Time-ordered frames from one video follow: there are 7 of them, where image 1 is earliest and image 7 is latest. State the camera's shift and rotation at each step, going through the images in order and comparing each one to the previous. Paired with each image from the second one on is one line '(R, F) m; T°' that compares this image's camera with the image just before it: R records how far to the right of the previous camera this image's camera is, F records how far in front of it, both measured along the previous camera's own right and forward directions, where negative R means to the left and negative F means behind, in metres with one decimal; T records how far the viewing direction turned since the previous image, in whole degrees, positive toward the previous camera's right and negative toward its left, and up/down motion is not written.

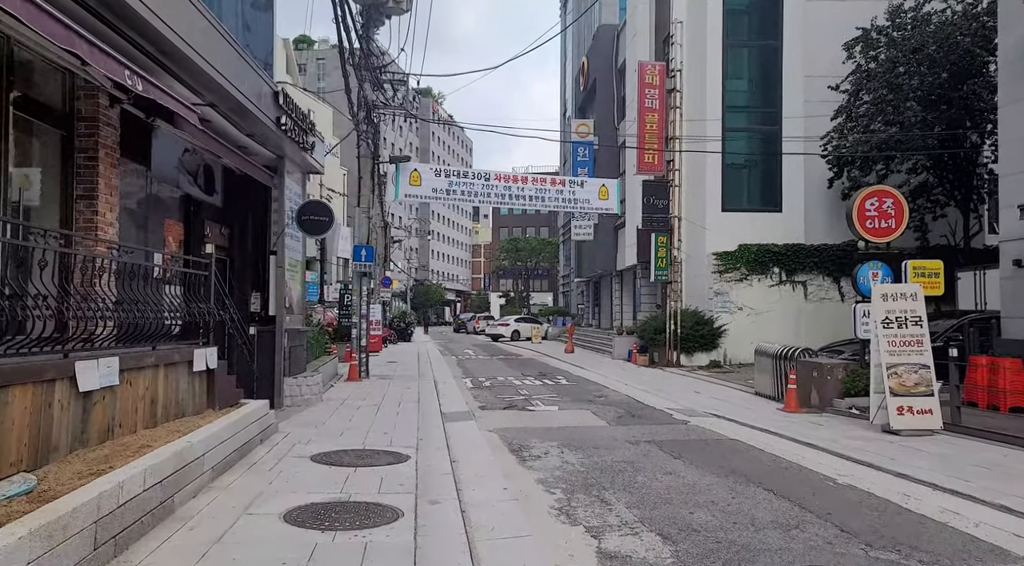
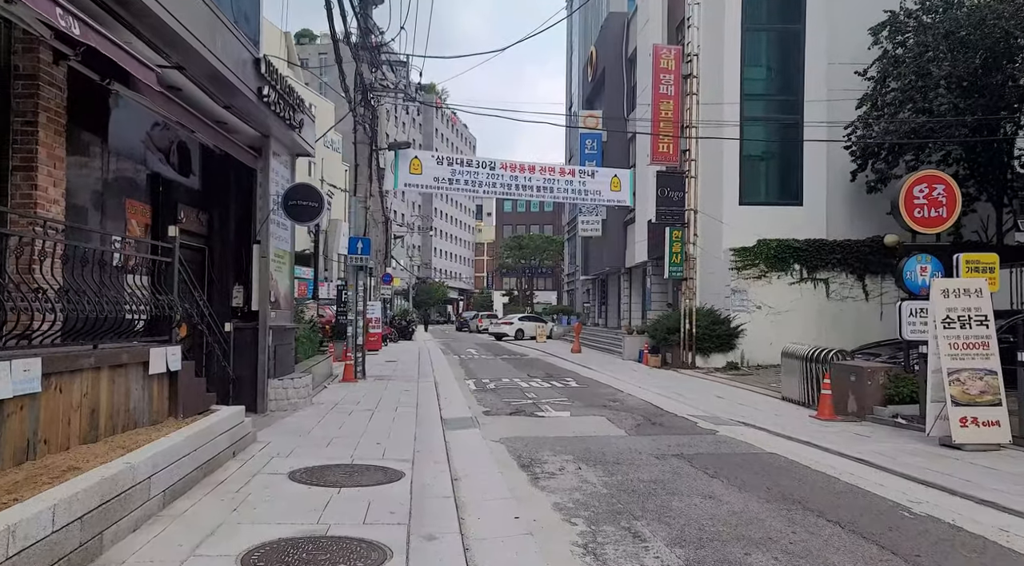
(-0.1, +1.1) m; 0°
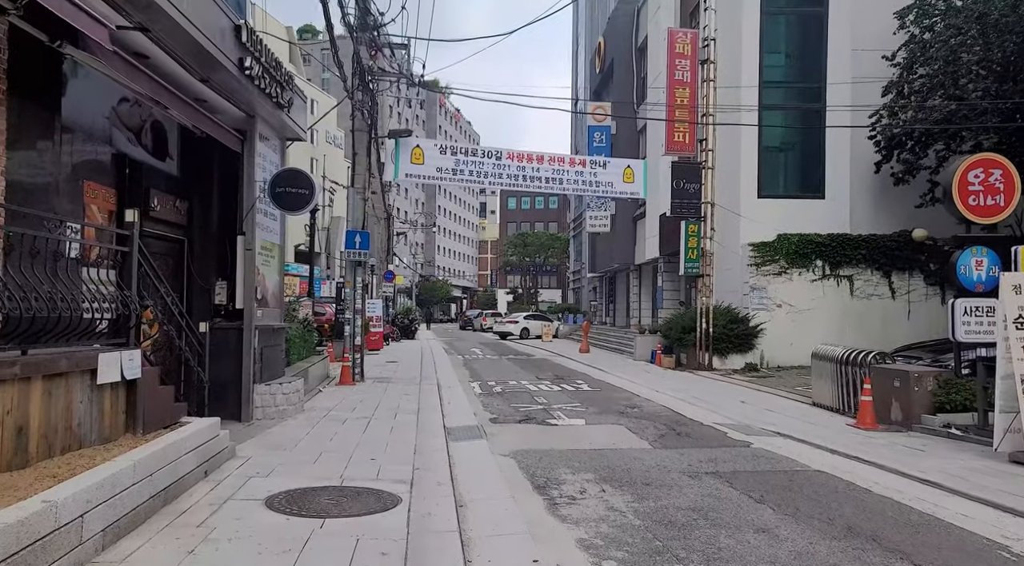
(-0.1, +1.0) m; 0°
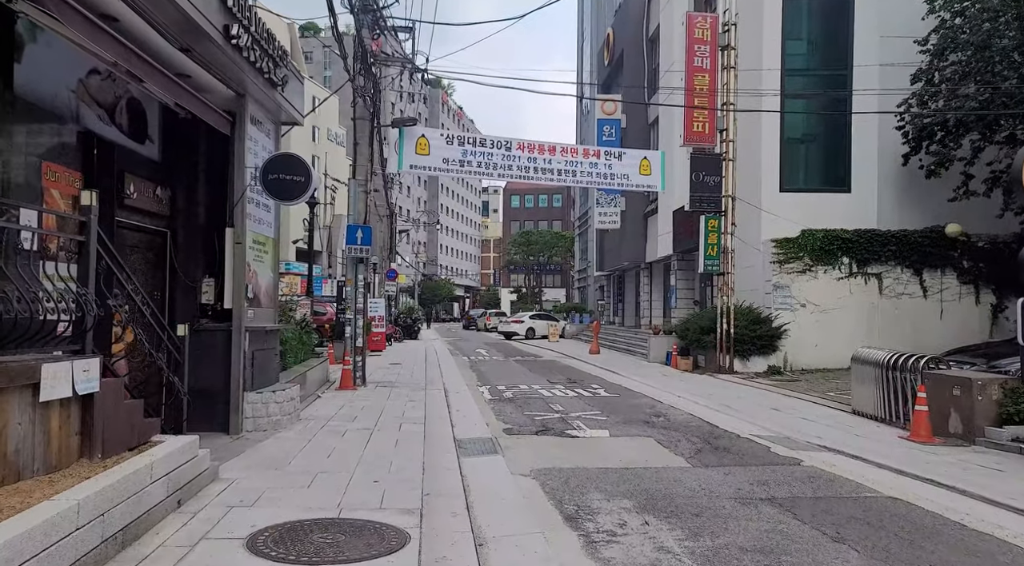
(-0.2, +1.0) m; 0°
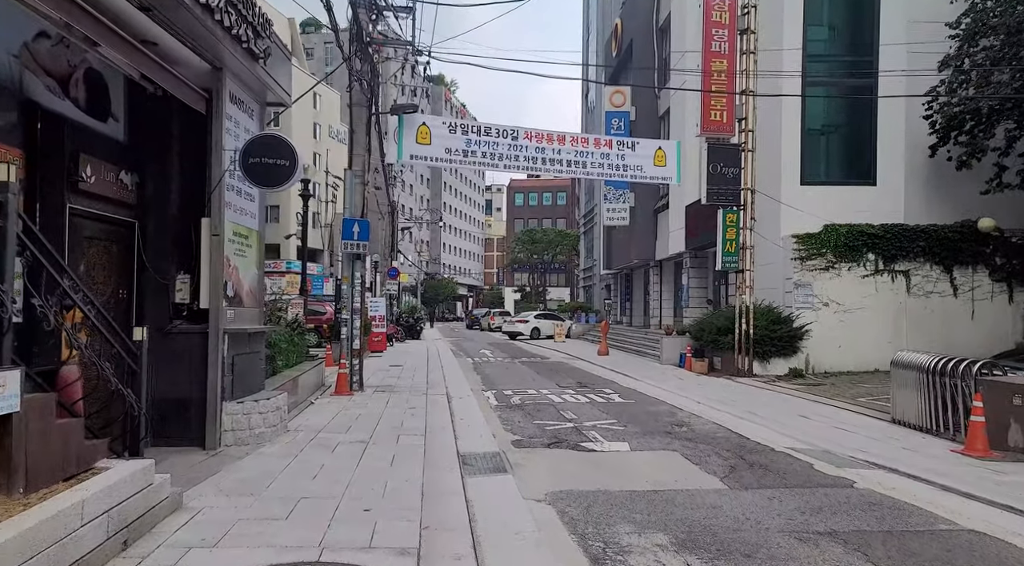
(-0.1, +0.9) m; 0°
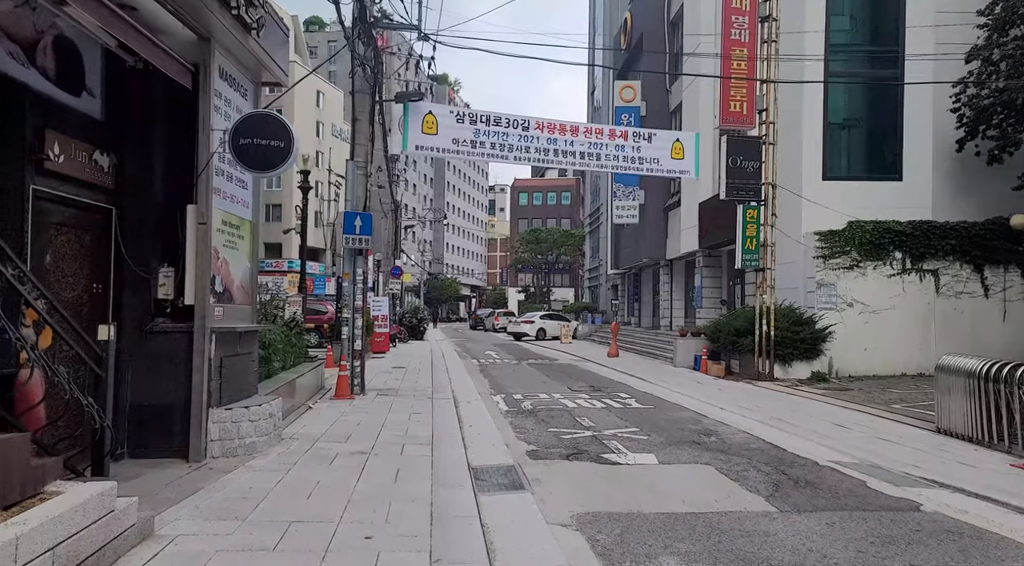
(-0.2, +0.8) m; 0°
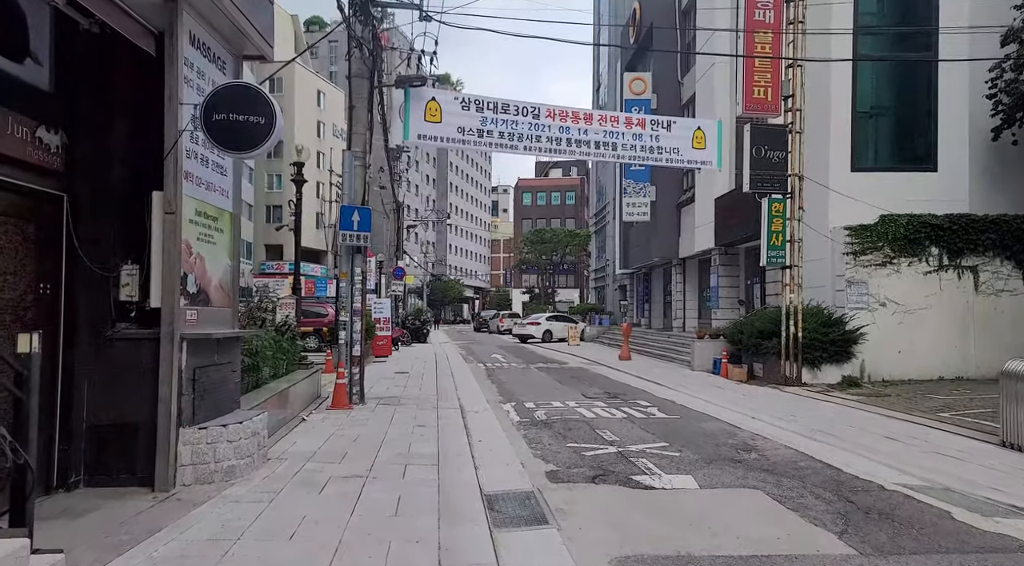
(-0.1, +1.0) m; 0°
